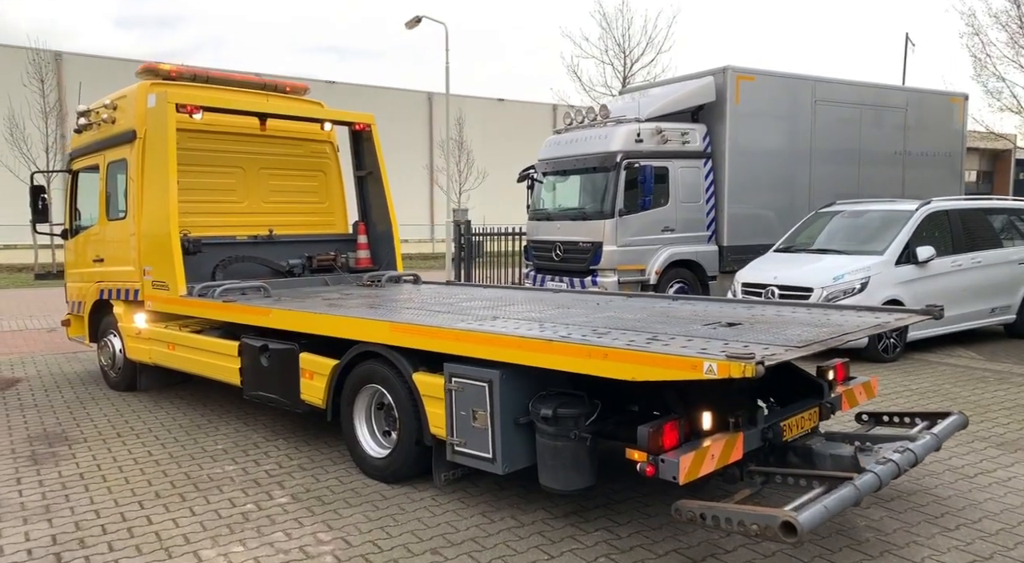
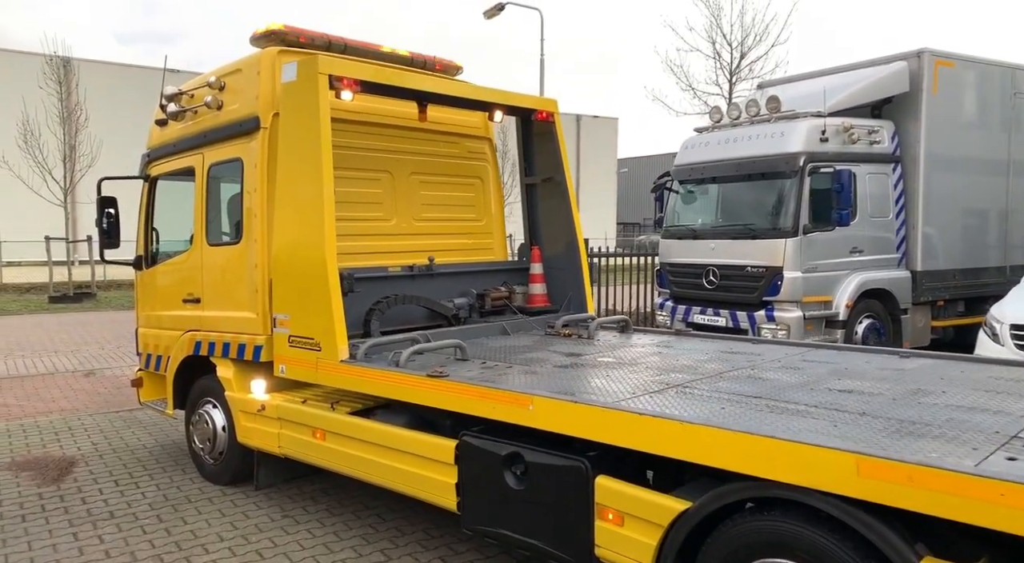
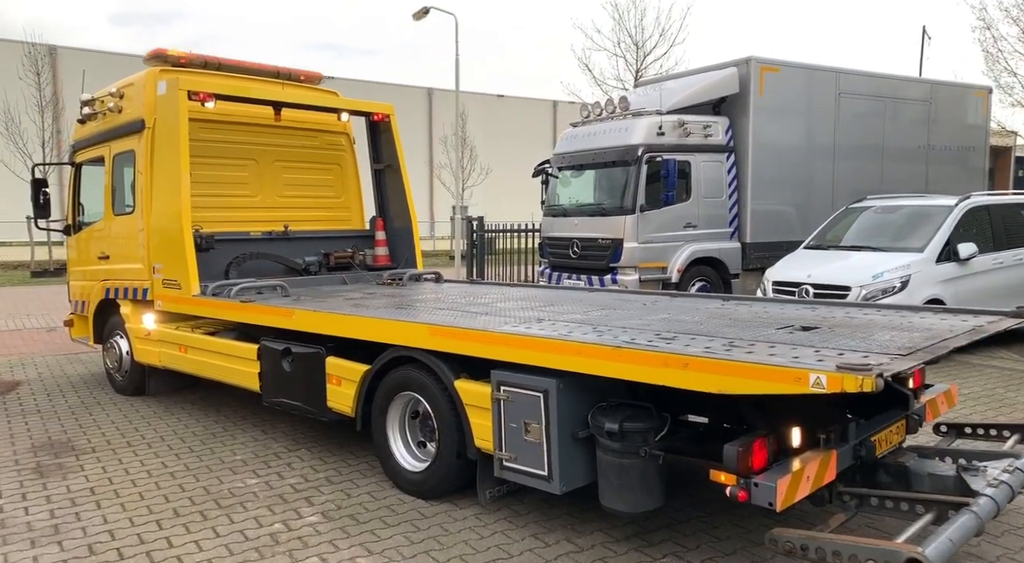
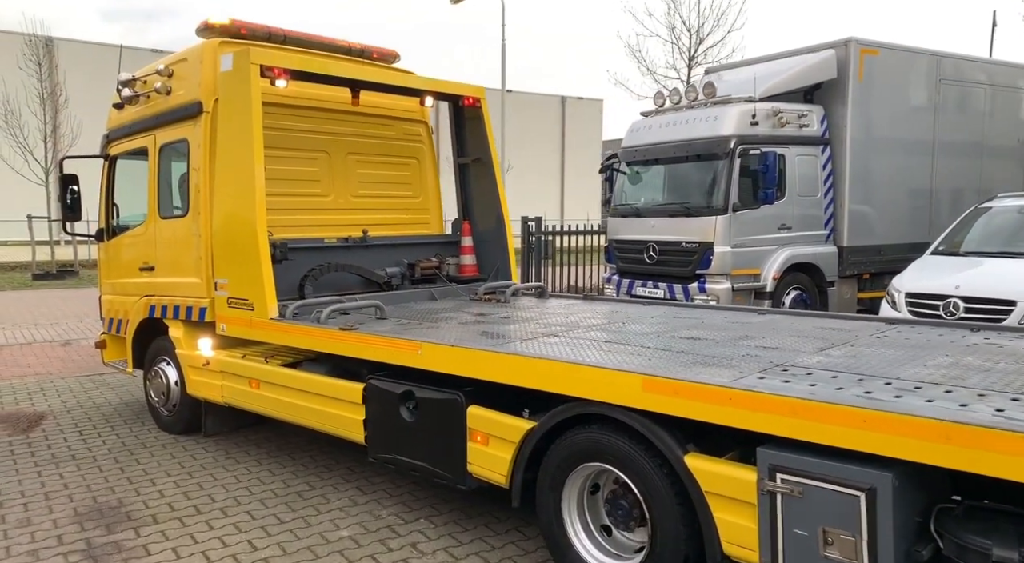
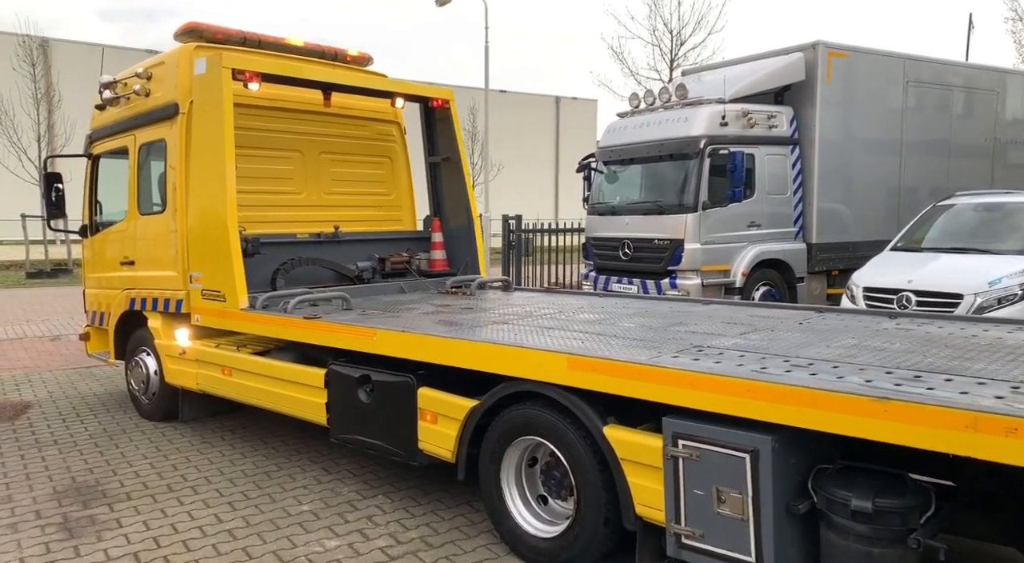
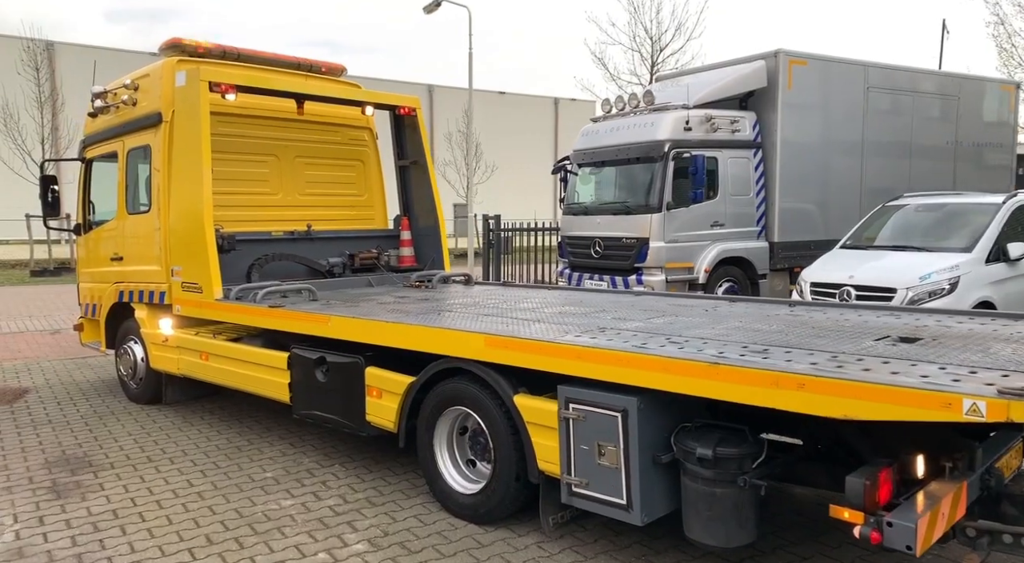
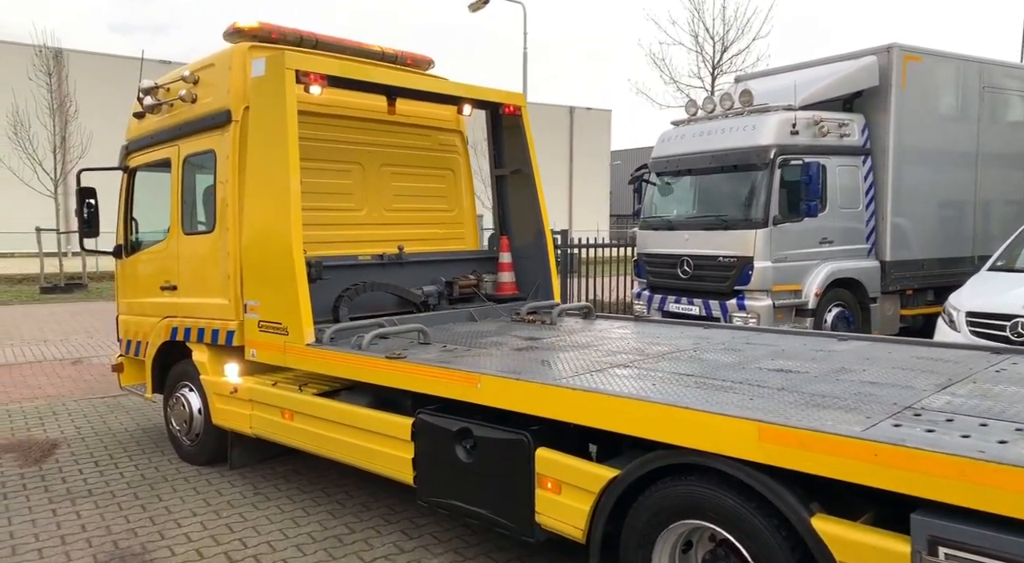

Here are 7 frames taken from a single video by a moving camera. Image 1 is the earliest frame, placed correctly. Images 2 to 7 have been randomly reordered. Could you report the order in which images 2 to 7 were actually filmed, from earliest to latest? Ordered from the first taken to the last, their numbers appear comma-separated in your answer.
3, 6, 5, 4, 7, 2
